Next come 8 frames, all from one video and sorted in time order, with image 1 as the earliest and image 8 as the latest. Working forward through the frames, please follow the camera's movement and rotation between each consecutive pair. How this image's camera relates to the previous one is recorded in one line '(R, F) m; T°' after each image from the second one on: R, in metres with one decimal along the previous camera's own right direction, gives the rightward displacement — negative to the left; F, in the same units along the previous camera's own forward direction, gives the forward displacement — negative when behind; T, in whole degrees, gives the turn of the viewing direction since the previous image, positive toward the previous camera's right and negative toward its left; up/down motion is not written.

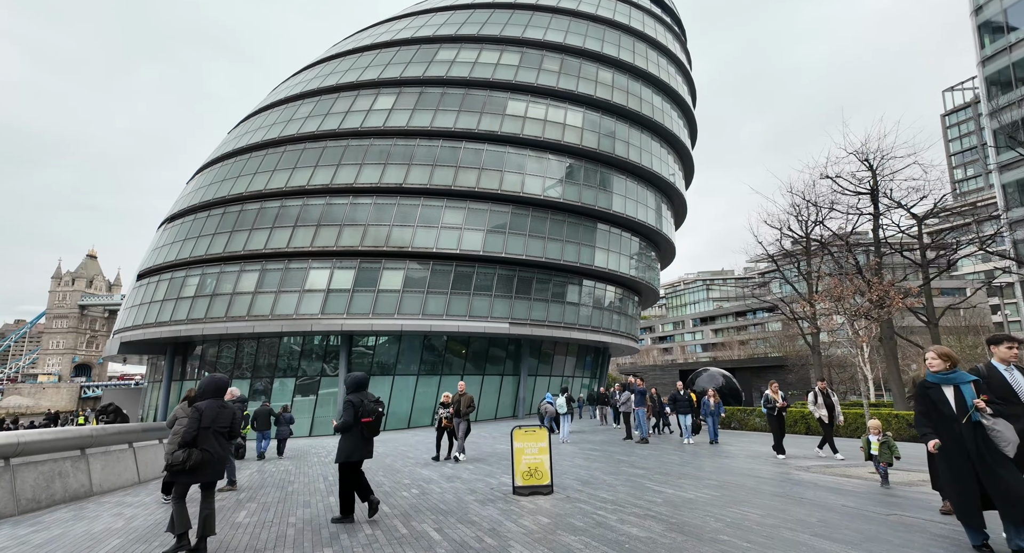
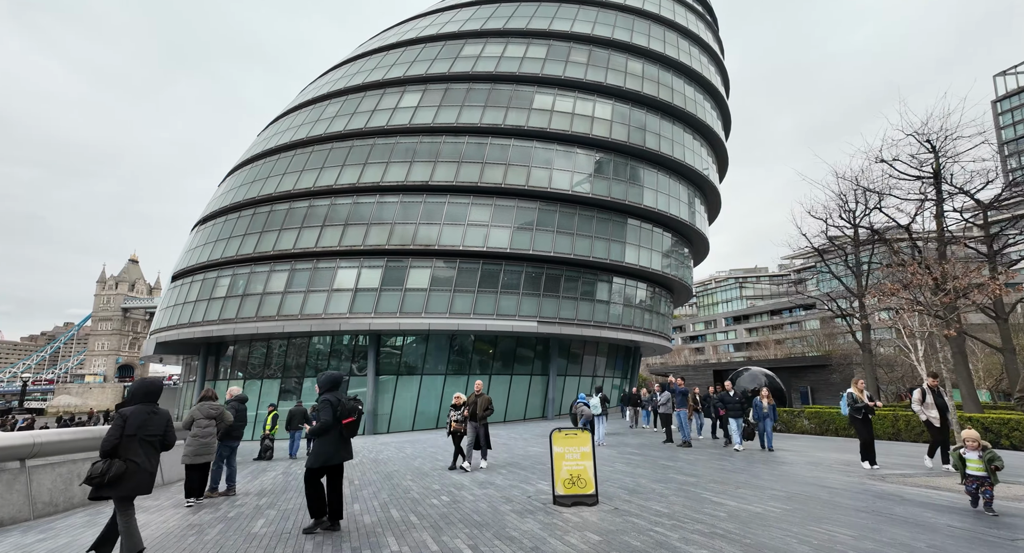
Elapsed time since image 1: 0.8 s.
(-0.1, +0.7) m; -3°
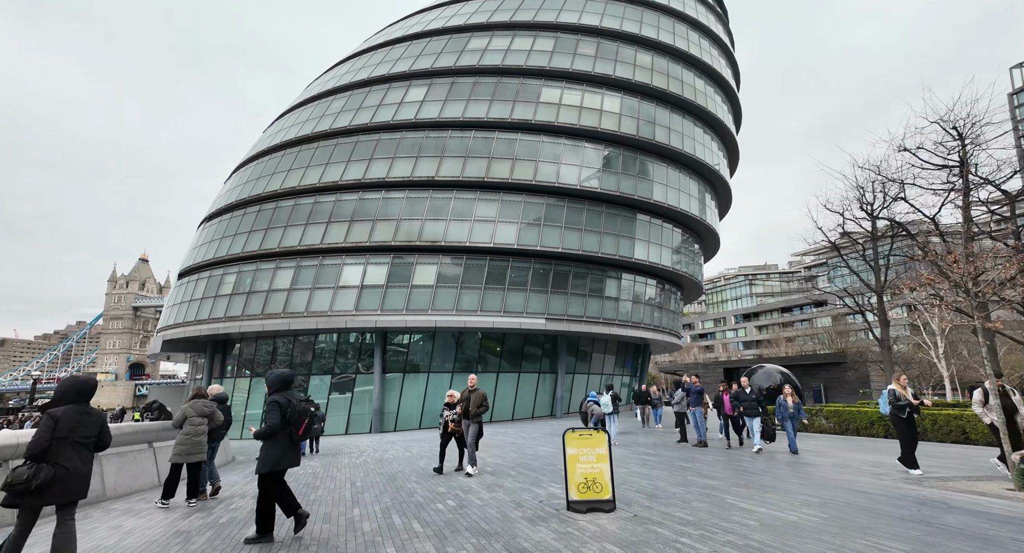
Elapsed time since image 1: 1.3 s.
(0.0, +0.5) m; -1°
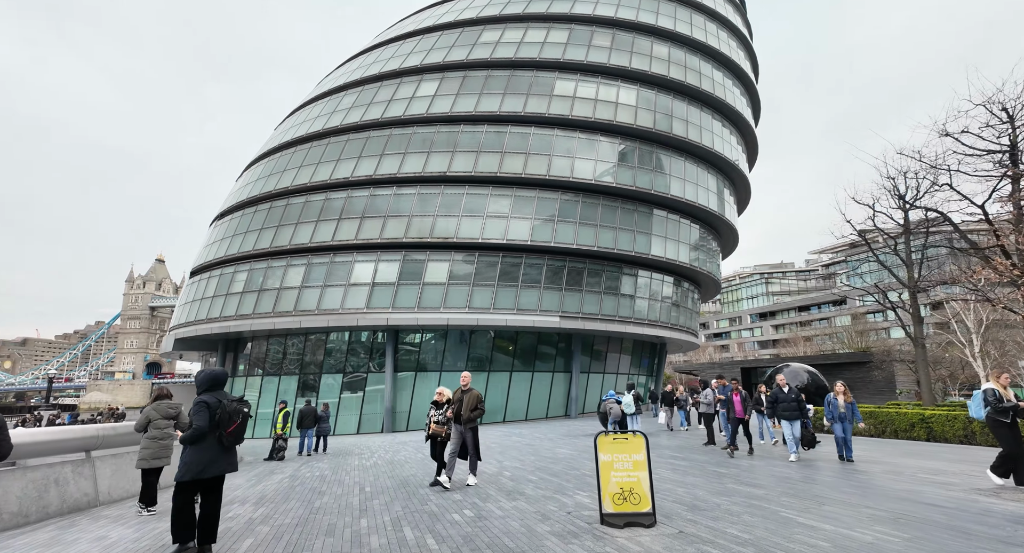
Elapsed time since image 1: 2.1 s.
(-0.1, +0.7) m; -1°
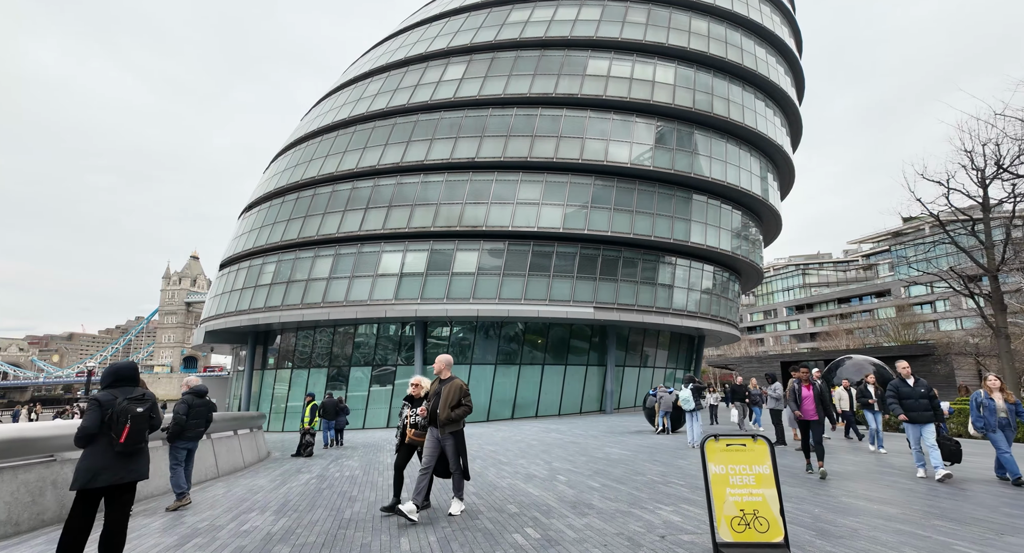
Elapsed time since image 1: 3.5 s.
(-0.4, +1.2) m; -3°
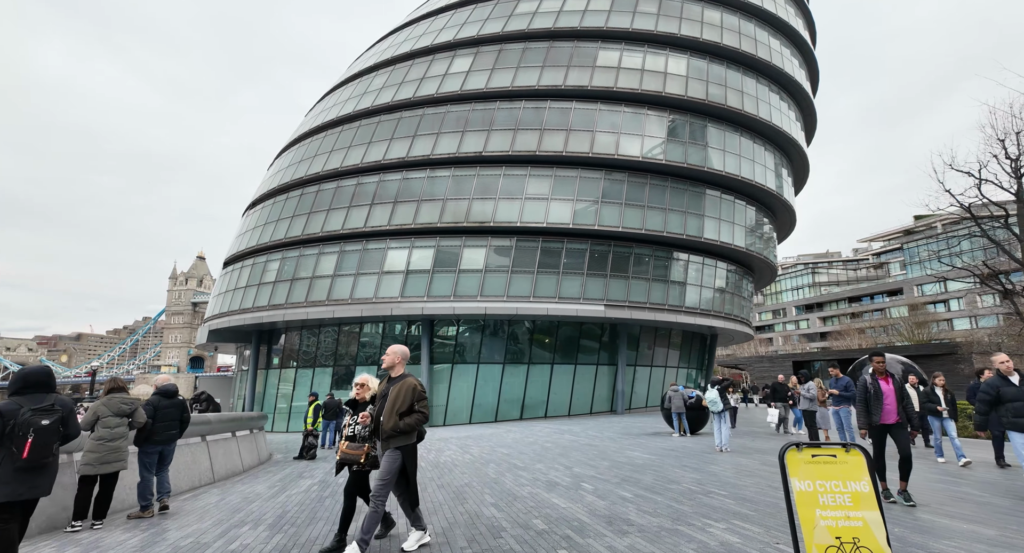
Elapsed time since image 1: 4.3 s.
(-0.2, +0.8) m; -1°
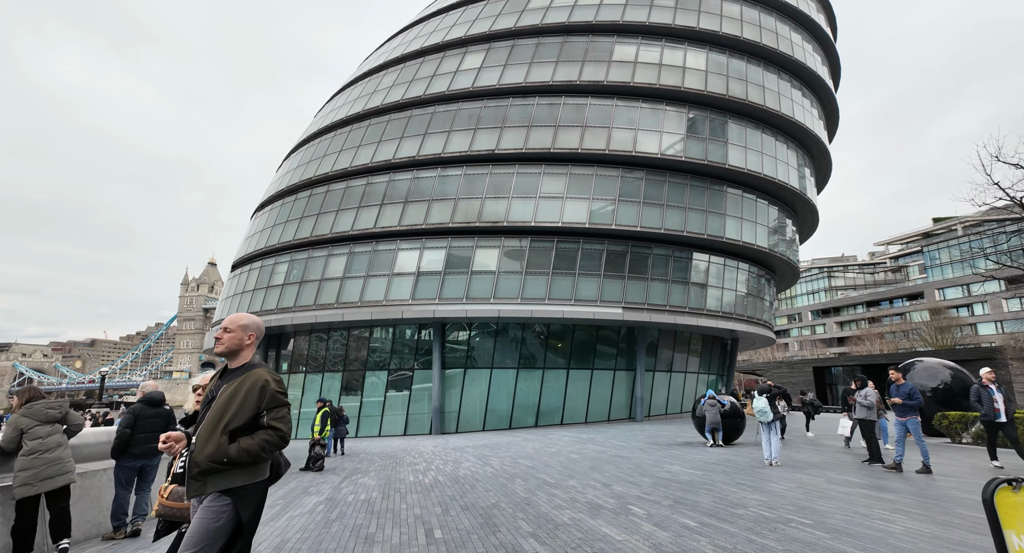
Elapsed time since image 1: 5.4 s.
(-0.3, +1.0) m; -1°
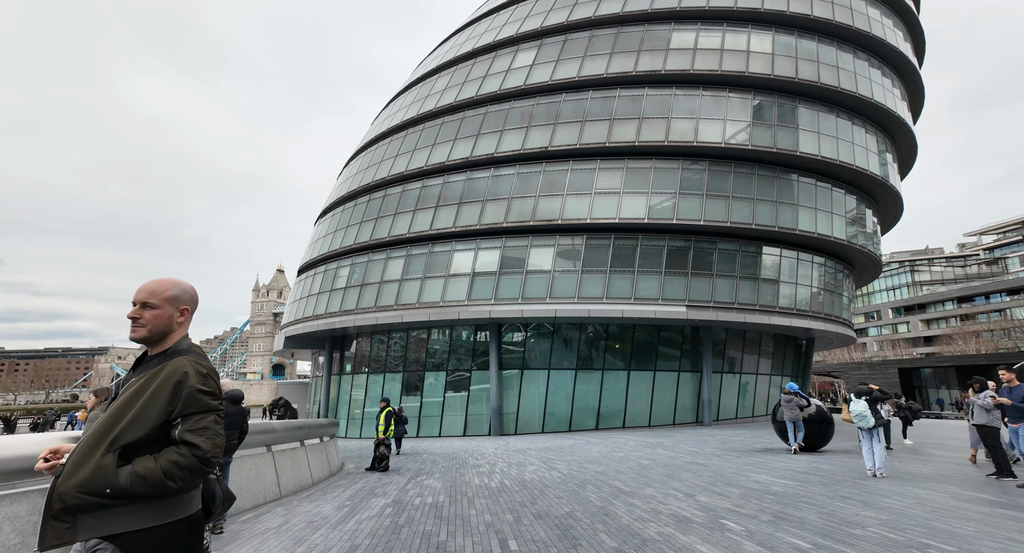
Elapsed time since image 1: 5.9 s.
(-0.2, +0.5) m; -6°
